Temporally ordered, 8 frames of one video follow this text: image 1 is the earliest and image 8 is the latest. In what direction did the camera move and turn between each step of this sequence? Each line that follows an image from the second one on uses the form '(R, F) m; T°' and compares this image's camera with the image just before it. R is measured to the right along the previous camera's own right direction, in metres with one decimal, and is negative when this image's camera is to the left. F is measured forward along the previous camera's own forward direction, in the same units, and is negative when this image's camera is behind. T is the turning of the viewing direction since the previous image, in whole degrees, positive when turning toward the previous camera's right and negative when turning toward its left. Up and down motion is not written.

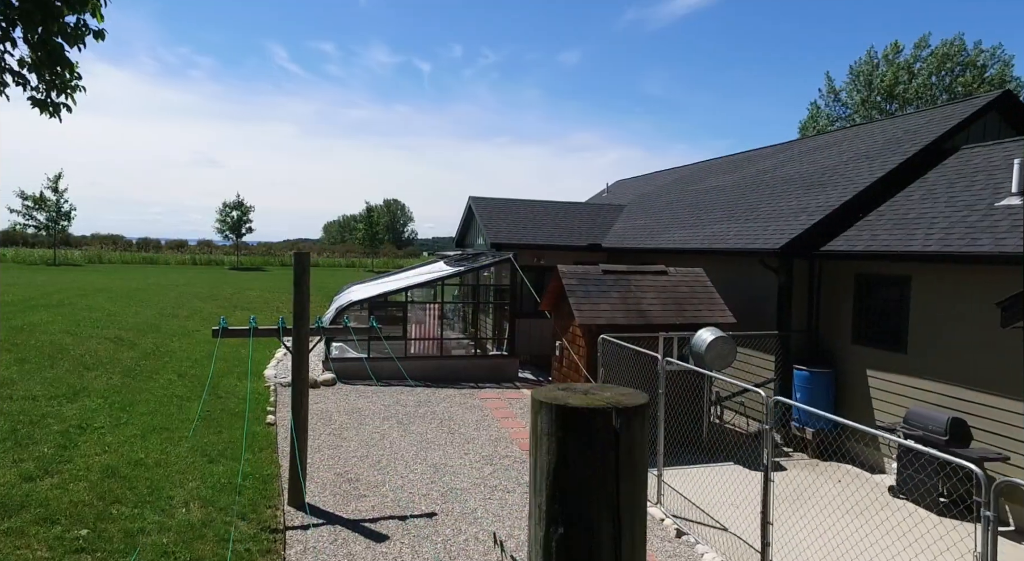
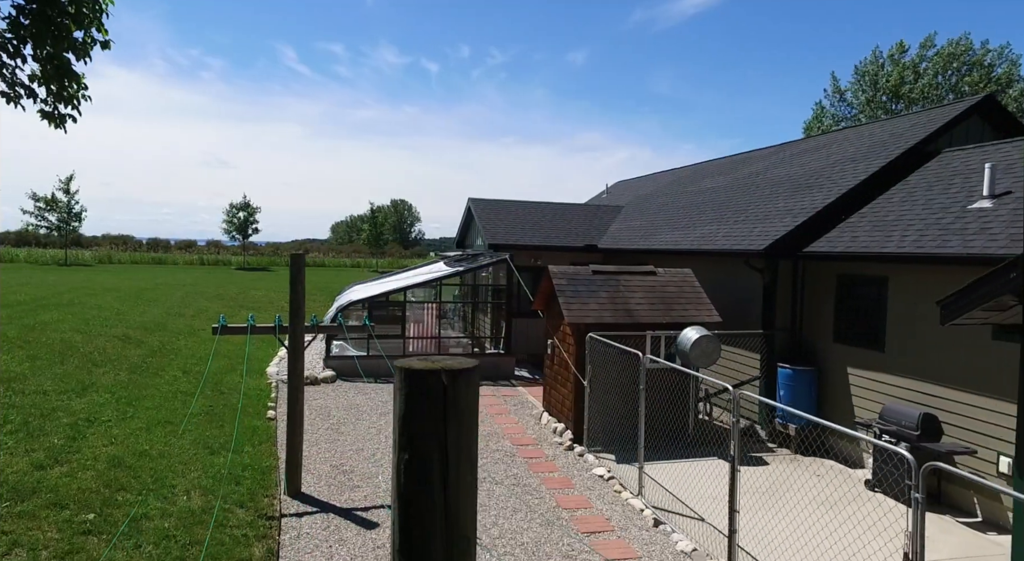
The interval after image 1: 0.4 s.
(+0.2, -0.3) m; -1°
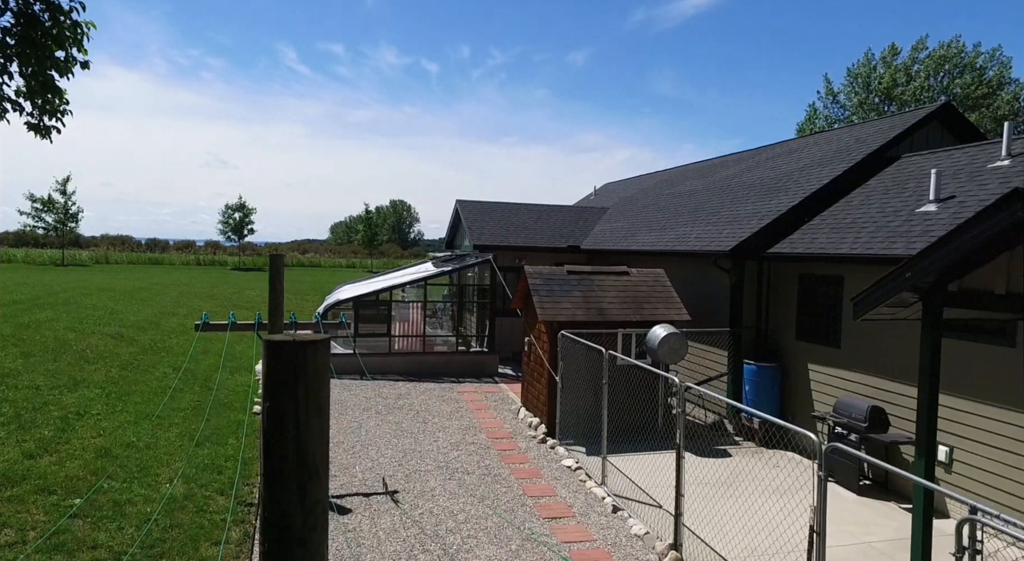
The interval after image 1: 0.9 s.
(+0.4, -0.4) m; 0°
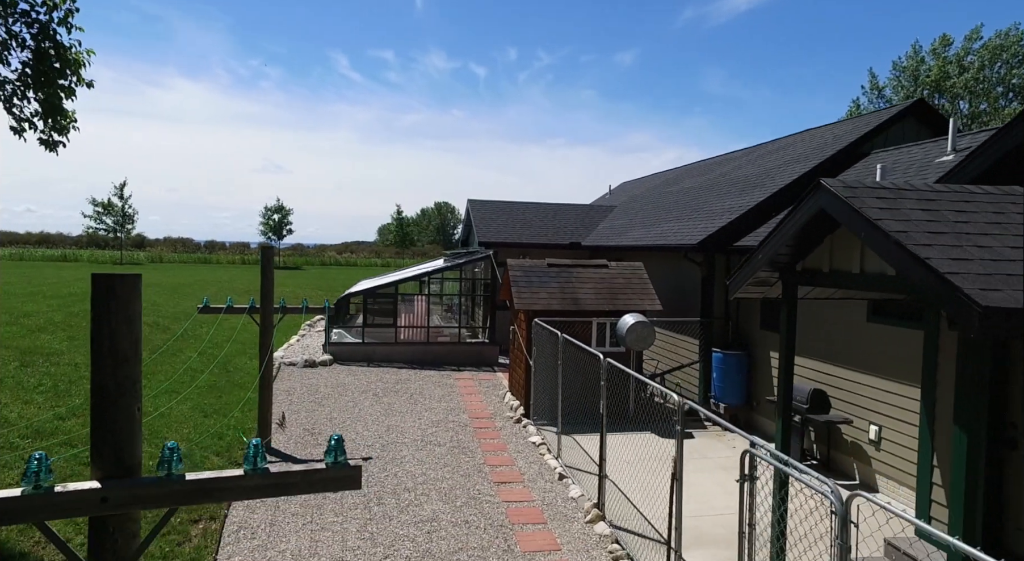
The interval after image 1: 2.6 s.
(+1.1, -0.8) m; -4°
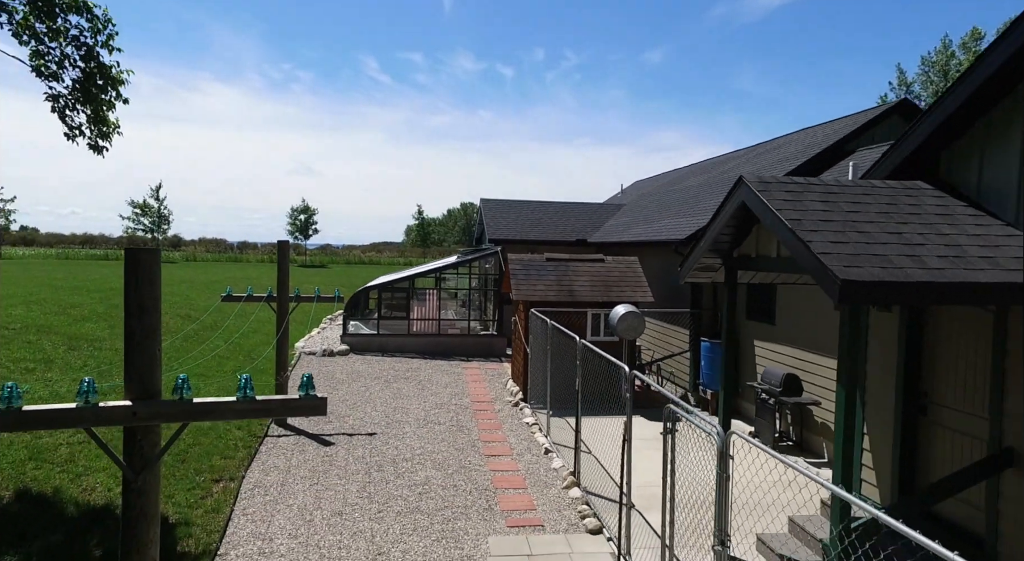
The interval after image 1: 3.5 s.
(+0.5, -0.8) m; -2°
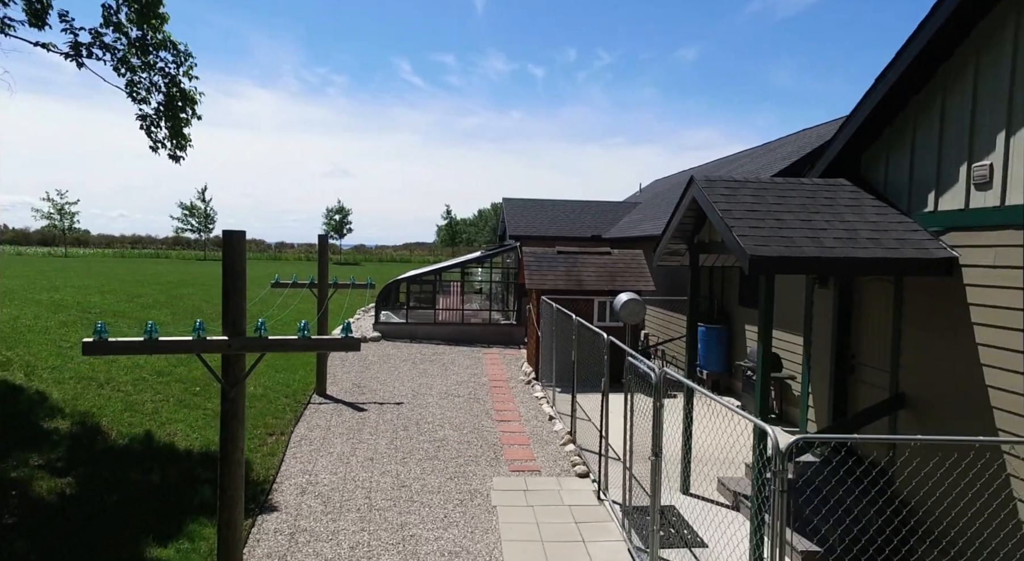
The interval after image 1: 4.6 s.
(+0.3, -1.3) m; -3°
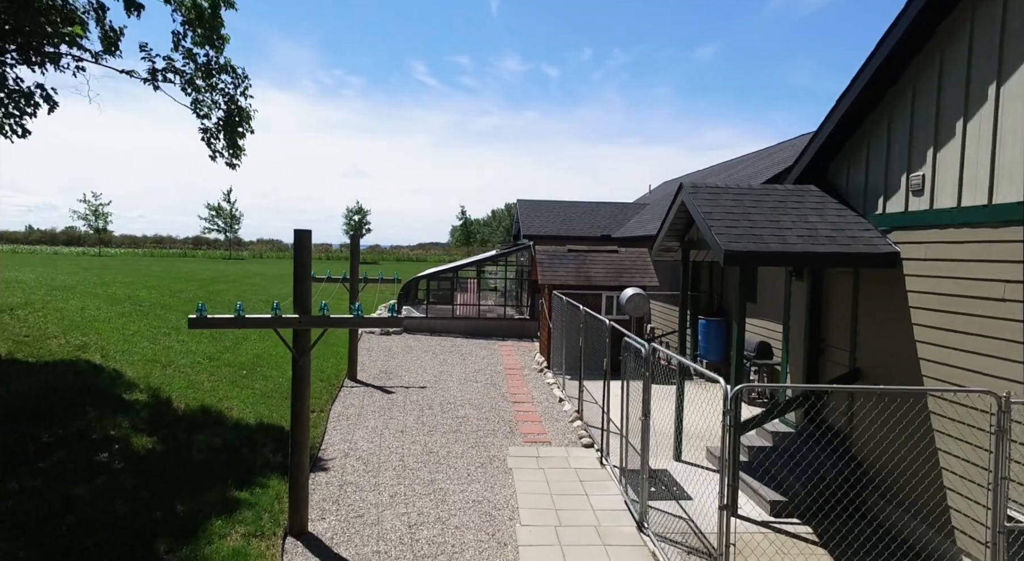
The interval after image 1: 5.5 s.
(0.0, -1.1) m; -1°
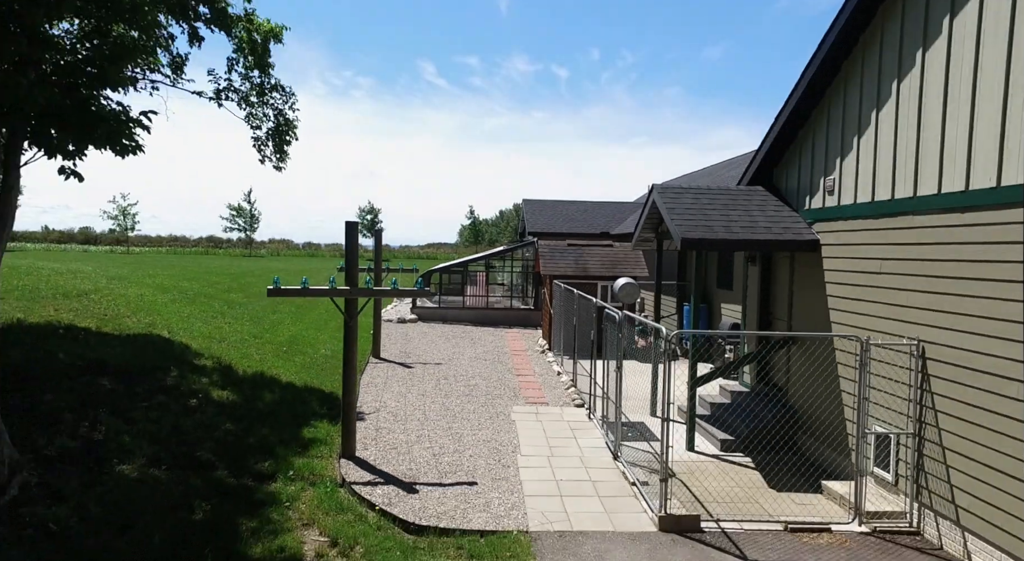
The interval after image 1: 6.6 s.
(+0.1, -1.7) m; -1°
